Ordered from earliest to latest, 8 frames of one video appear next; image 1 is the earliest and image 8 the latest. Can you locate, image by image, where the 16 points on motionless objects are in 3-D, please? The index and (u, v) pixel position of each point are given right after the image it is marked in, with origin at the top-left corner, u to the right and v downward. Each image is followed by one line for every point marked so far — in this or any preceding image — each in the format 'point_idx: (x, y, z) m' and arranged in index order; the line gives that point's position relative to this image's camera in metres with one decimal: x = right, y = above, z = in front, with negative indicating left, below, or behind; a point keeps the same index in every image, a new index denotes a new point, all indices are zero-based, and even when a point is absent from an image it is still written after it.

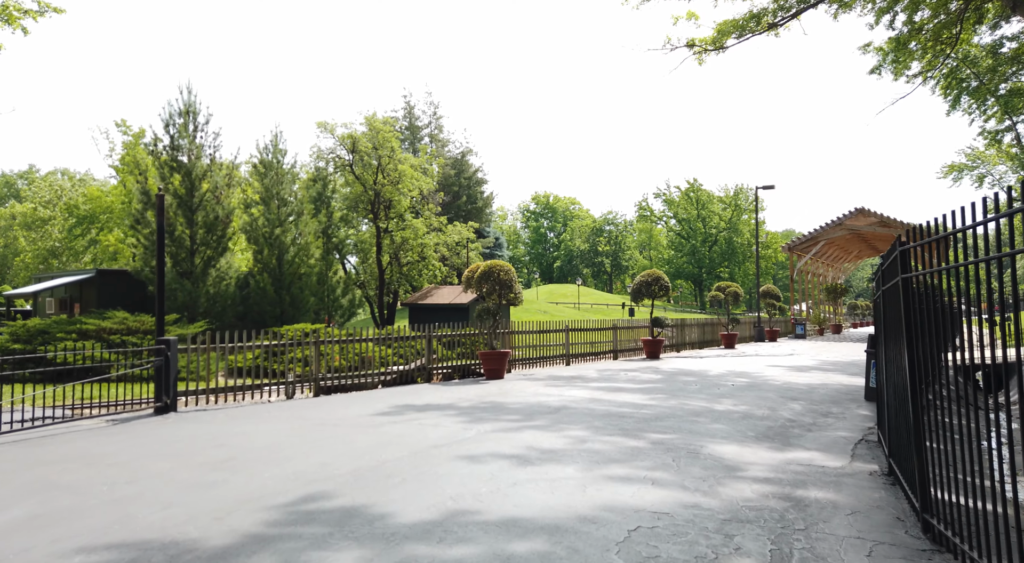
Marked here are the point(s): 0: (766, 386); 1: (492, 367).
0: (+5.3, -2.2, +13.2) m
1: (-0.5, -2.0, +14.6) m
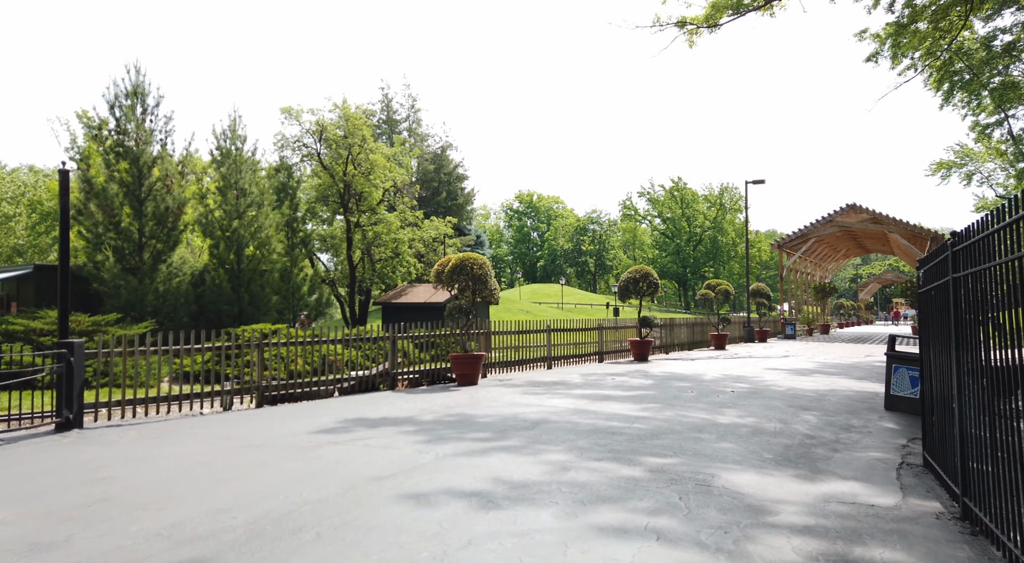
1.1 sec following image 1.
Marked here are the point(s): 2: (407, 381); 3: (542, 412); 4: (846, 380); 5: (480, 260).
0: (+4.8, -2.1, +11.8) m
1: (-1.0, -1.9, +13.1) m
2: (-2.2, -2.1, +13.2) m
3: (+0.4, -1.9, +9.4) m
4: (+7.4, -2.2, +14.1) m
5: (-0.7, +0.5, +13.7) m
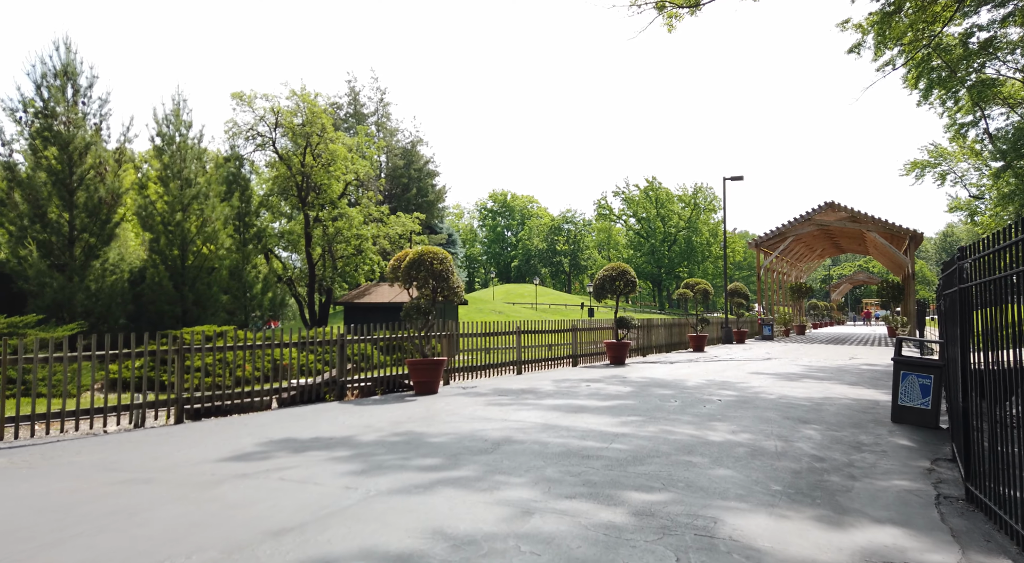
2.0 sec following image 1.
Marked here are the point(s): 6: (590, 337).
0: (+4.2, -2.0, +10.7) m
1: (-1.6, -1.8, +11.7) m
2: (-2.8, -2.0, +11.8) m
3: (-0.1, -1.9, +8.1) m
4: (+6.7, -2.1, +13.1) m
5: (-1.4, +0.5, +12.3) m
6: (+2.3, -1.6, +18.8) m
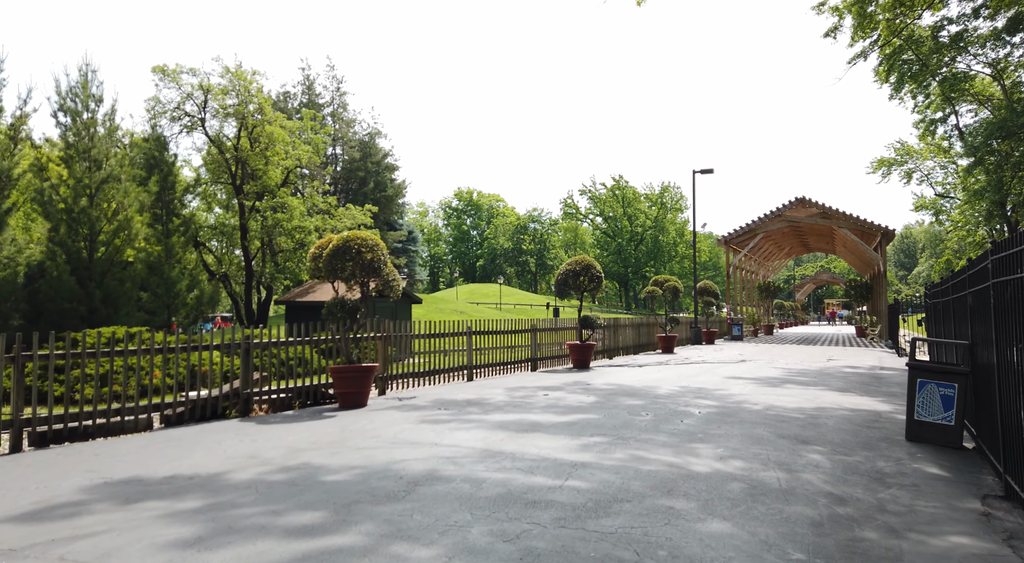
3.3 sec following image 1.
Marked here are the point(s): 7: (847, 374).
0: (+3.3, -1.9, +9.1) m
1: (-2.5, -1.7, +9.8) m
2: (-3.7, -1.9, +9.8) m
3: (-0.8, -1.7, +6.3) m
4: (+5.8, -2.0, +11.6) m
5: (-2.3, +0.7, +10.4) m
6: (+1.1, -1.5, +17.1) m
7: (+7.9, -2.2, +14.9) m
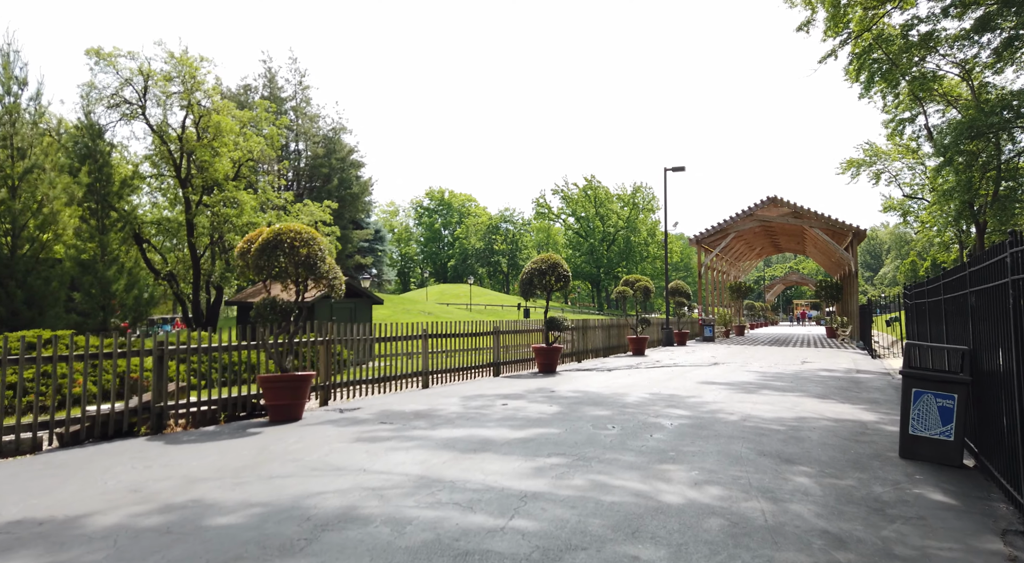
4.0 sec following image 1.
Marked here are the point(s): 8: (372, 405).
0: (+2.7, -1.9, +8.2) m
1: (-3.2, -1.6, +8.7) m
2: (-4.4, -1.8, +8.7) m
3: (-1.3, -1.7, +5.2) m
4: (+5.0, -2.0, +10.9) m
5: (-3.0, +0.7, +9.4) m
6: (+0.1, -1.5, +16.2) m
7: (+7.0, -2.2, +14.3) m
8: (-2.1, -1.9, +9.7) m
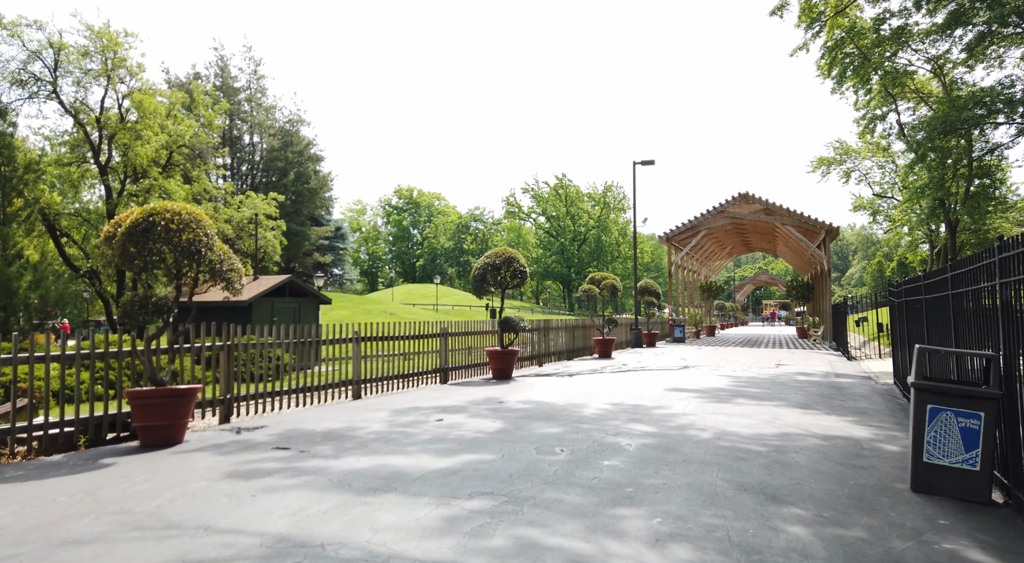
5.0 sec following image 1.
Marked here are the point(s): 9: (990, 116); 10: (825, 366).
0: (+1.9, -1.8, +6.8) m
1: (-4.0, -1.6, +7.1) m
2: (-5.2, -1.8, +7.0) m
3: (-1.9, -1.6, +3.7) m
4: (+4.1, -1.9, +9.6) m
5: (-3.8, +0.8, +7.7) m
6: (-1.0, -1.4, +14.7) m
7: (+5.9, -2.1, +13.0) m
8: (-3.0, -1.8, +8.1) m
9: (+14.7, +5.0, +19.8) m
10: (+8.6, -2.3, +17.4) m
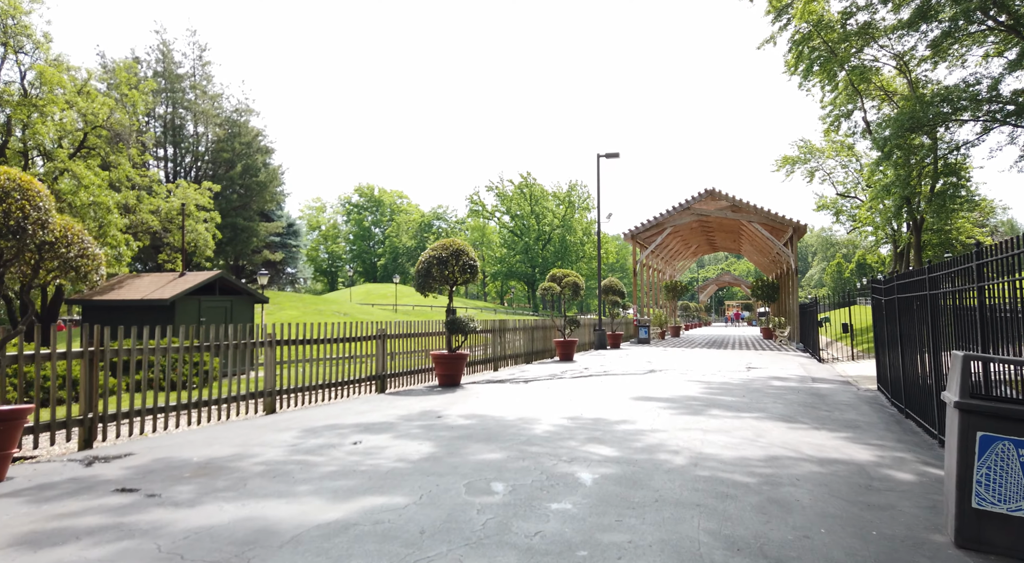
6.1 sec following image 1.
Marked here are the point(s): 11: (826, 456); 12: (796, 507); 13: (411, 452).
0: (+1.3, -1.7, +5.4) m
1: (-4.6, -1.5, +5.4) m
2: (-5.8, -1.7, +5.2) m
3: (-2.4, -1.5, +2.1) m
4: (+3.4, -1.8, +8.3) m
5: (-4.4, +0.9, +6.0) m
6: (-2.1, -1.3, +13.1) m
7: (+5.0, -2.0, +11.8) m
8: (-3.6, -1.7, +6.4) m
9: (+13.3, +5.0, +19.1) m
10: (+7.4, -2.2, +16.4) m
11: (+3.2, -1.8, +6.5) m
12: (+2.1, -1.7, +4.8) m
13: (-1.0, -1.7, +6.5) m
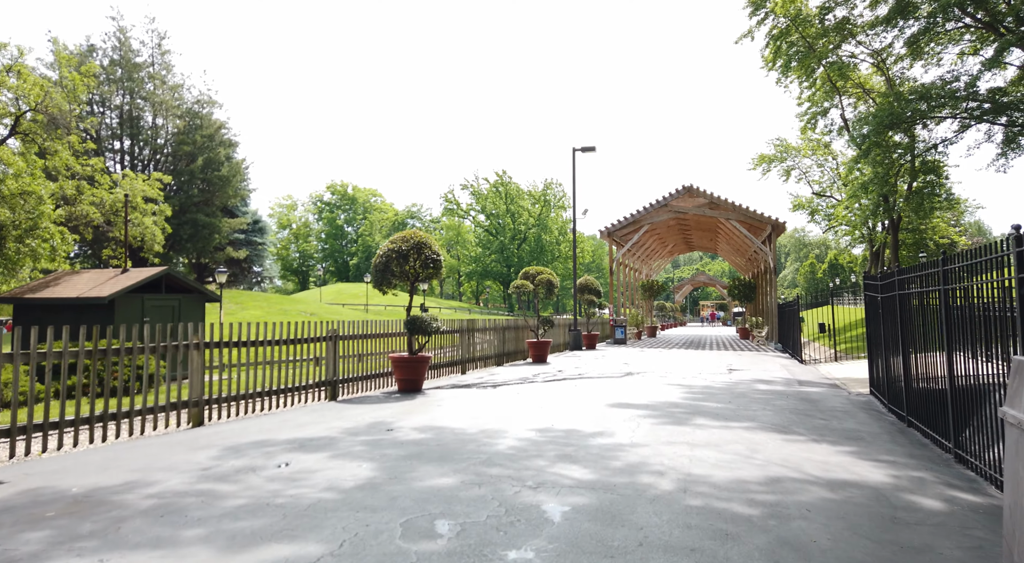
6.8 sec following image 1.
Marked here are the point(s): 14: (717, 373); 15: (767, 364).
0: (+1.0, -1.6, +4.4) m
1: (-4.9, -1.4, +4.1) m
2: (-6.1, -1.6, +4.0) m
3: (-2.6, -1.4, +1.0) m
4: (+2.9, -1.8, +7.4) m
5: (-4.8, +1.0, +4.8) m
6: (-2.7, -1.3, +12.0) m
7: (+4.4, -1.9, +11.0) m
8: (-4.0, -1.6, +5.2) m
9: (+12.5, +5.1, +18.6) m
10: (+6.6, -2.2, +15.6) m
11: (+2.8, -1.7, +5.6) m
12: (+1.8, -1.6, +3.8) m
13: (-1.4, -1.7, +5.4) m
14: (+4.8, -2.1, +14.8) m
15: (+7.0, -2.3, +17.4) m
